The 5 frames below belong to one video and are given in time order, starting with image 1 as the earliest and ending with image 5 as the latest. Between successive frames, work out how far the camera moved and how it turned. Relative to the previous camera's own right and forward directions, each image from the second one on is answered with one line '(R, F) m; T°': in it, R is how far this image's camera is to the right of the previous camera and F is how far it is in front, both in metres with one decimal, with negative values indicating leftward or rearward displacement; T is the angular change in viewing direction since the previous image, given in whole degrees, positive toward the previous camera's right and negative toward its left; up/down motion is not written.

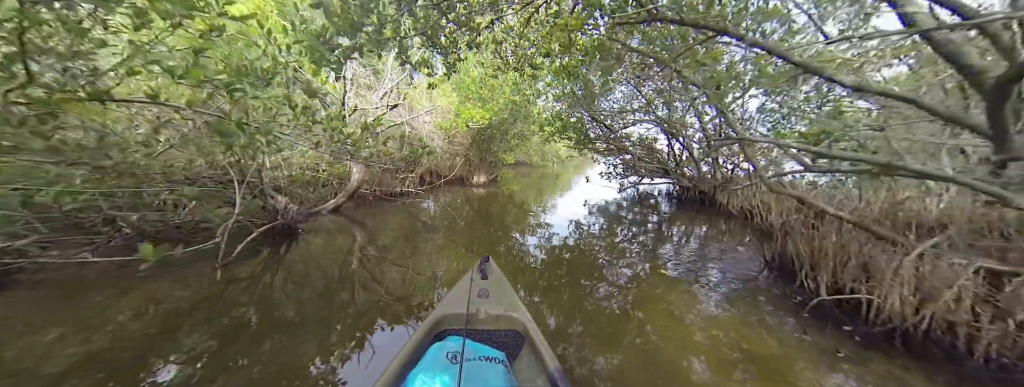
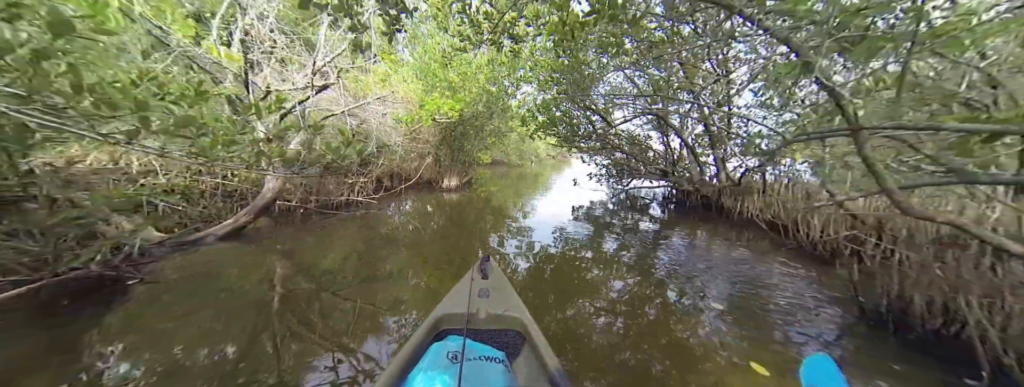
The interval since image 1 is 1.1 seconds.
(0.0, +0.9) m; +5°
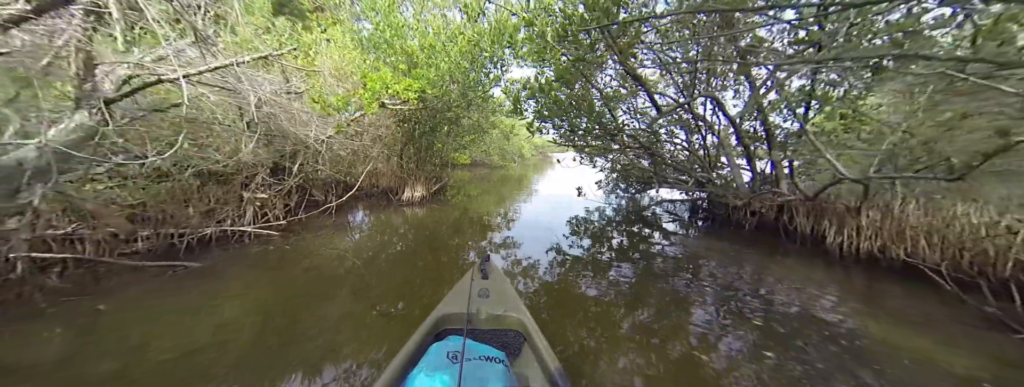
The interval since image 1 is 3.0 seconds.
(-0.1, +1.4) m; +4°
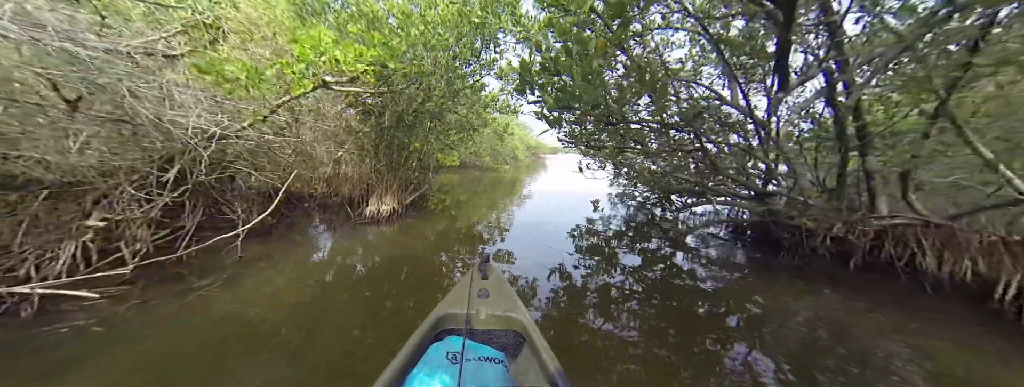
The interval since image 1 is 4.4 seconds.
(-0.1, +1.0) m; +2°
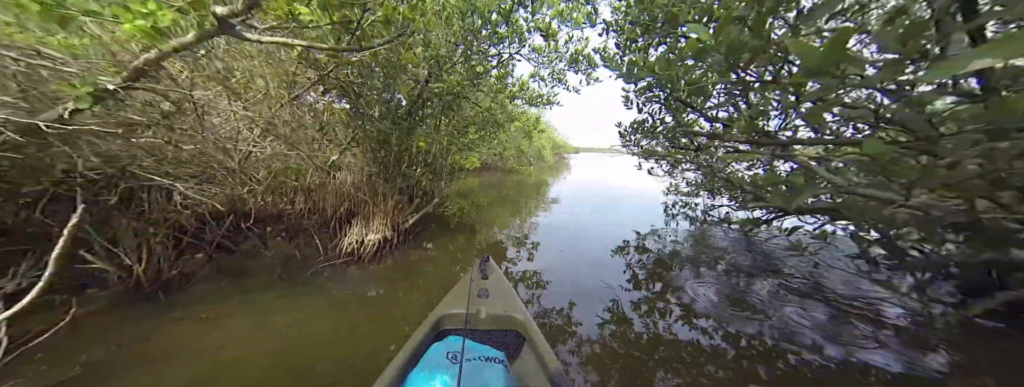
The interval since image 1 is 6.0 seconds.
(-0.3, +1.3) m; -4°
